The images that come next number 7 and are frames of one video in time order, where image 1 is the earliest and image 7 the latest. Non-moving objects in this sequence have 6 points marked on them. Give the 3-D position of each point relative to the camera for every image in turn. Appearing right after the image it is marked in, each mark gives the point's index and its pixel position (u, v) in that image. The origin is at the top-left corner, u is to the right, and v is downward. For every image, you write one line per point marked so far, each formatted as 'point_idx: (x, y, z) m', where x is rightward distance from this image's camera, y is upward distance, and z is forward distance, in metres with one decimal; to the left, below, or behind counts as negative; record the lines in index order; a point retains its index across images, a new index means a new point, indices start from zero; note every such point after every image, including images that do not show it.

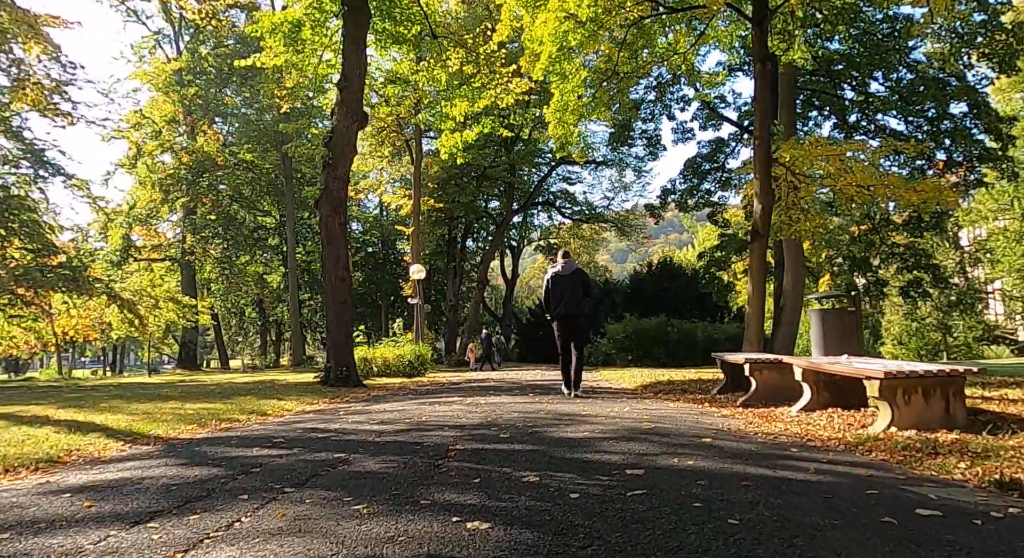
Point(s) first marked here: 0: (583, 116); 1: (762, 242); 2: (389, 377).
0: (+1.5, +3.4, +17.7) m
1: (+5.0, +0.7, +17.4) m
2: (-2.5, -2.0, +17.6) m
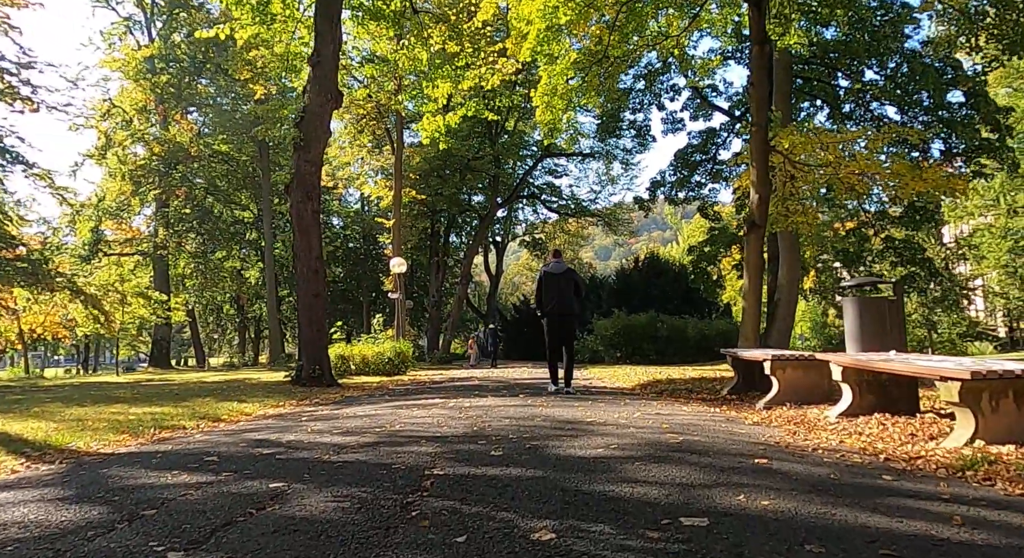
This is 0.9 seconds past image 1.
0: (+1.2, +3.5, +16.9) m
1: (+4.7, +0.9, +16.7) m
2: (-2.8, -1.9, +16.7) m
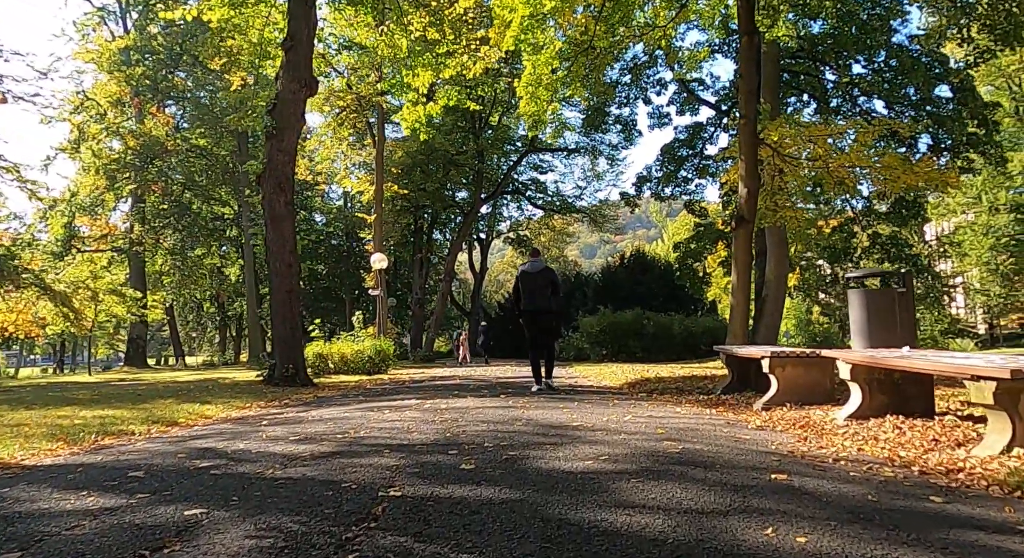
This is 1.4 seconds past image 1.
0: (+0.9, +3.6, +16.5) m
1: (+4.4, +1.0, +16.3) m
2: (-3.1, -1.8, +16.3) m
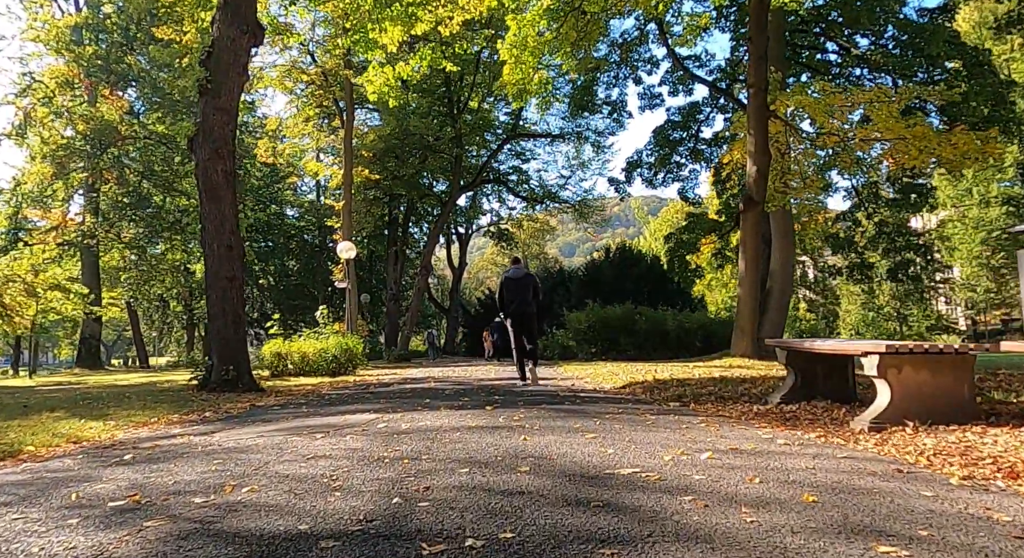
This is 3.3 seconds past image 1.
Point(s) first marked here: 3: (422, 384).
0: (+0.6, +3.8, +14.7) m
1: (+4.1, +1.2, +14.6) m
2: (-3.4, -1.6, +14.4) m
3: (-1.2, -1.3, +11.2) m
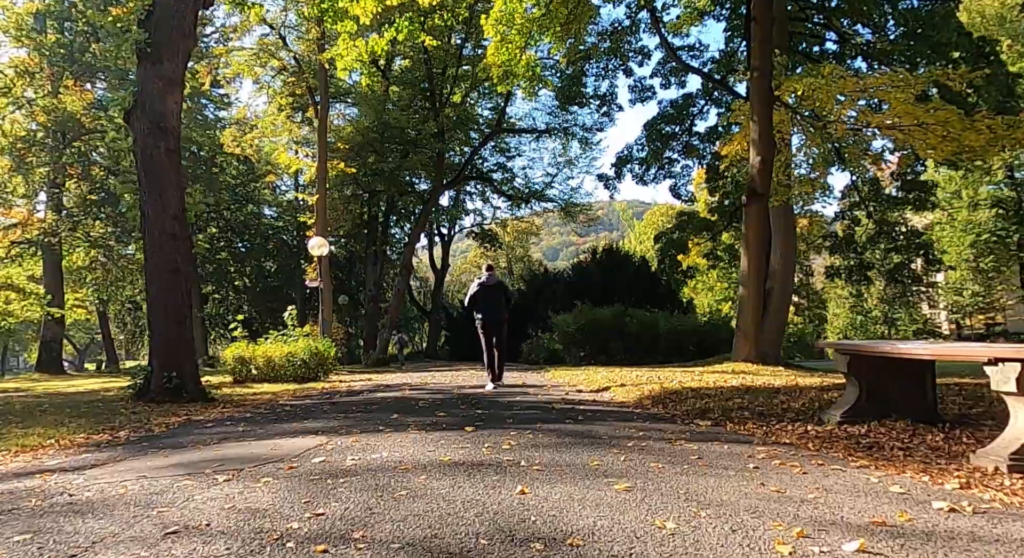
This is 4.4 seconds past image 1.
0: (+0.3, +3.8, +13.6) m
1: (+3.9, +1.2, +13.6) m
2: (-3.7, -1.6, +13.2) m
3: (-1.4, -1.3, +10.0) m
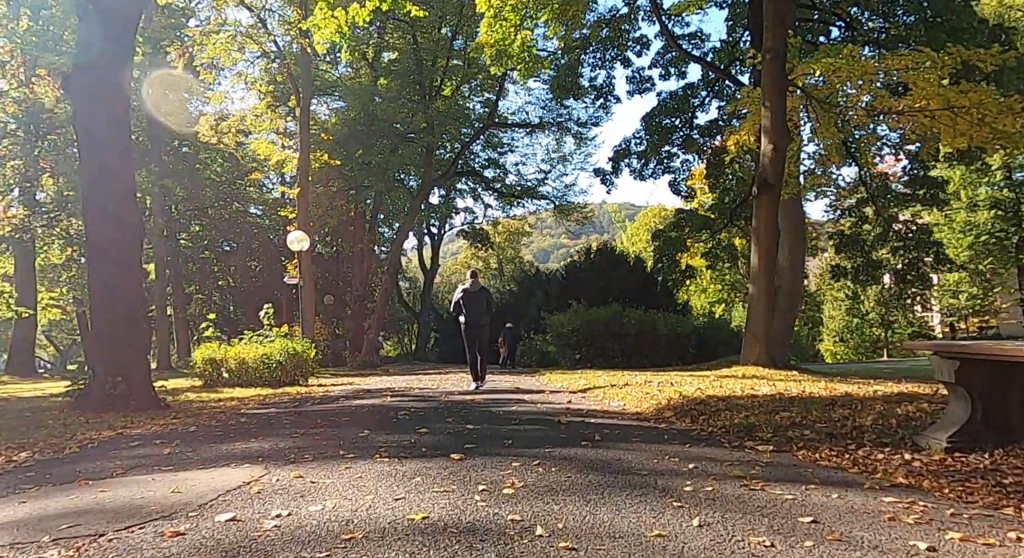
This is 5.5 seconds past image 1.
0: (+0.2, +3.8, +12.6) m
1: (+3.8, +1.2, +12.6) m
2: (-3.8, -1.5, +12.2) m
3: (-1.4, -1.2, +9.0) m
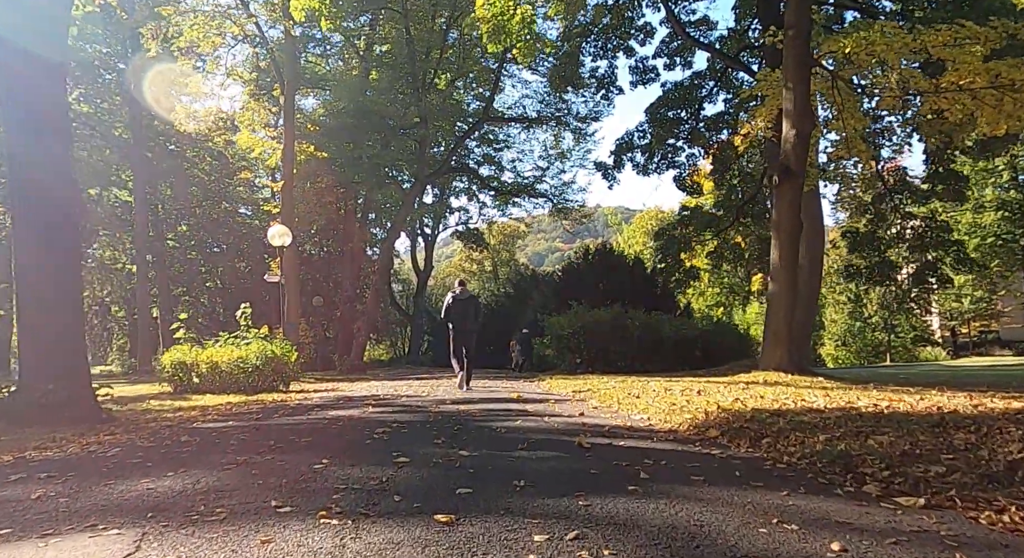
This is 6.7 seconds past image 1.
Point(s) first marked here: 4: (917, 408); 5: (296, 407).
0: (+0.2, +3.9, +11.6) m
1: (+3.8, +1.2, +11.6) m
2: (-3.8, -1.5, +11.1) m
3: (-1.4, -1.2, +7.9) m
4: (+3.2, -1.0, +7.0) m
5: (-2.1, -1.3, +8.7) m
